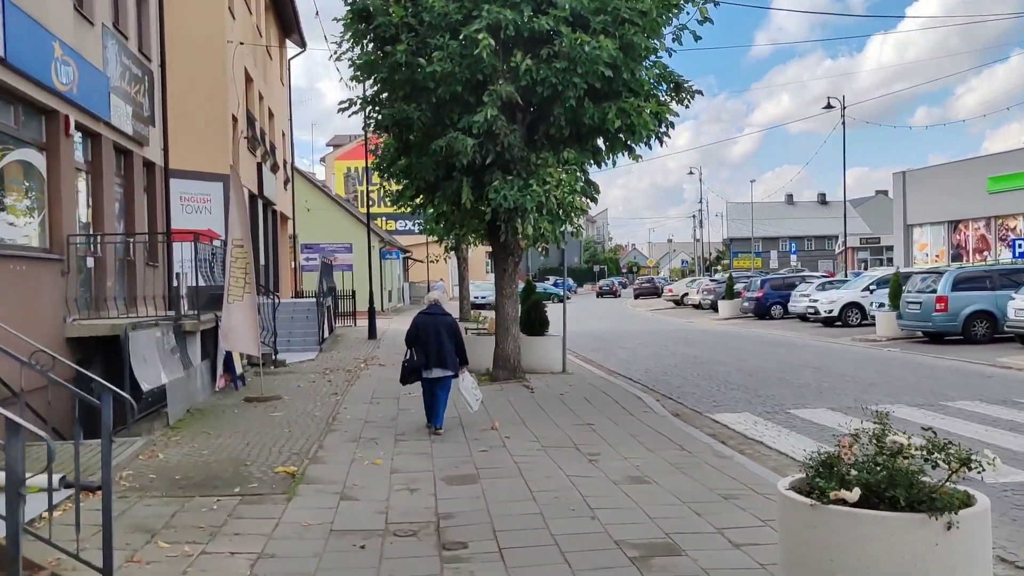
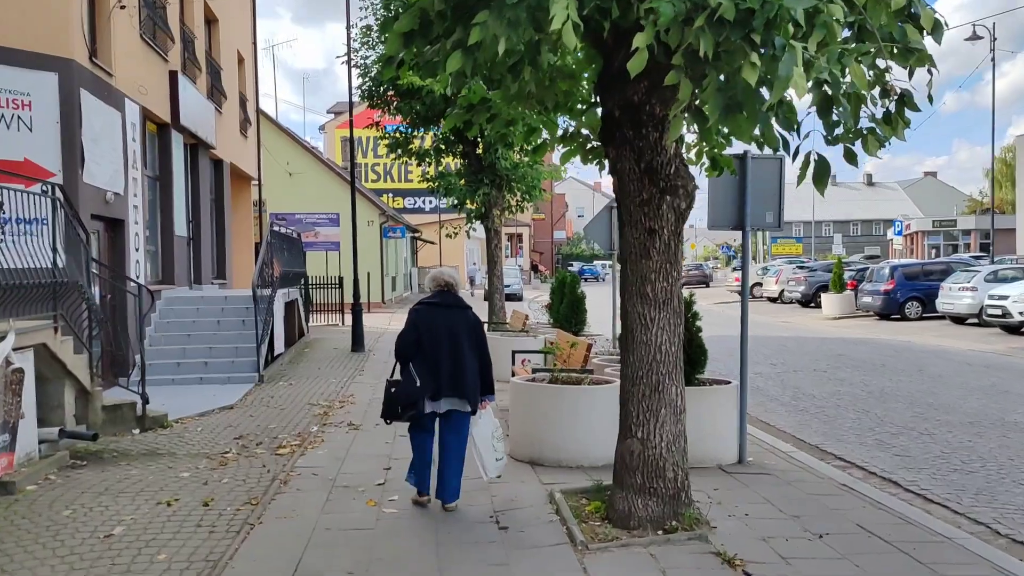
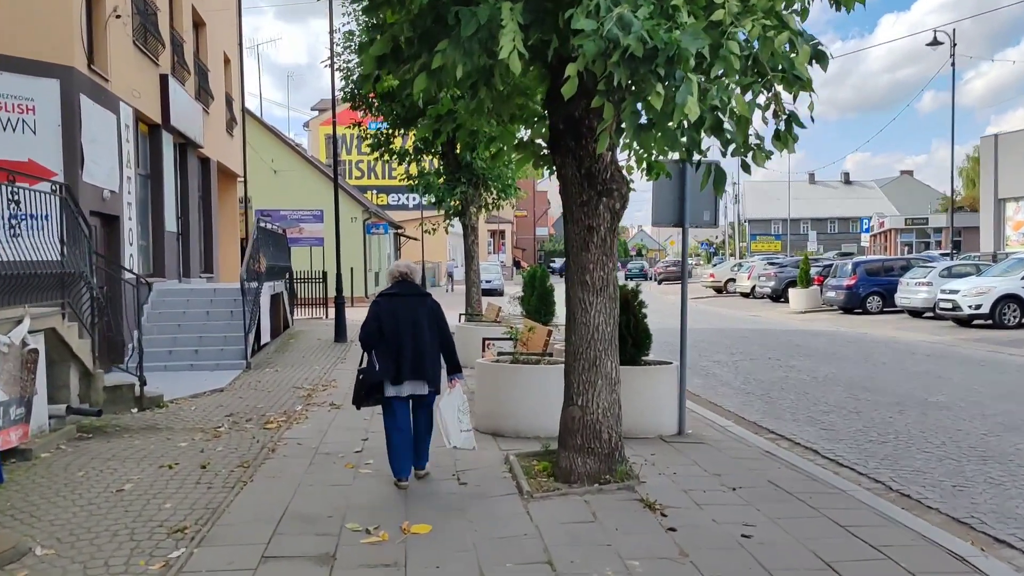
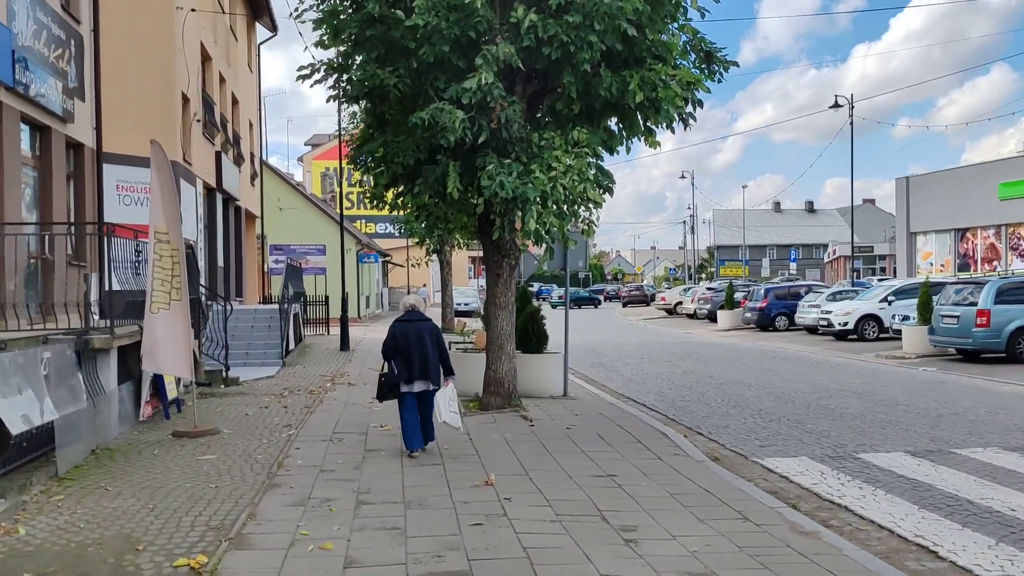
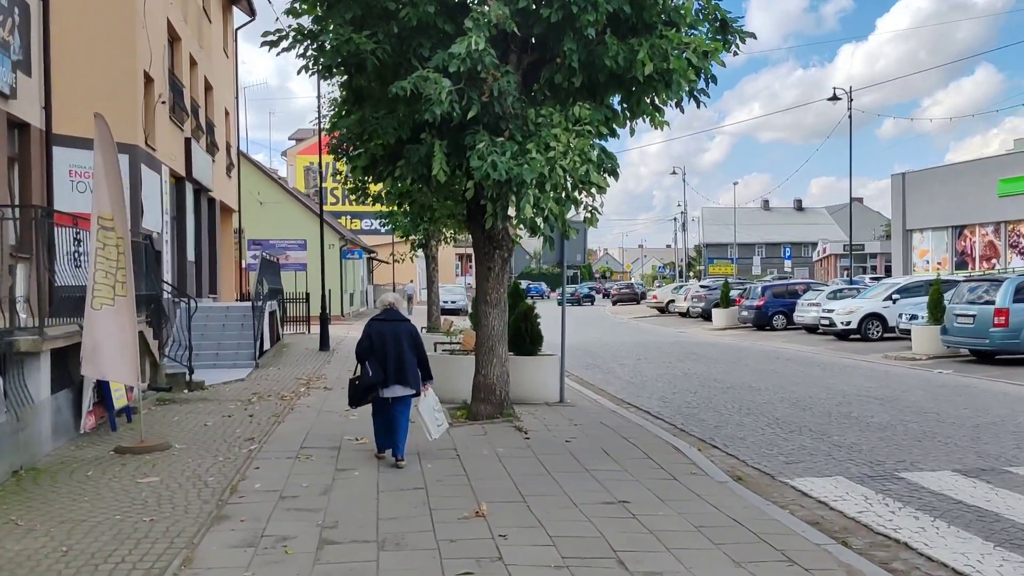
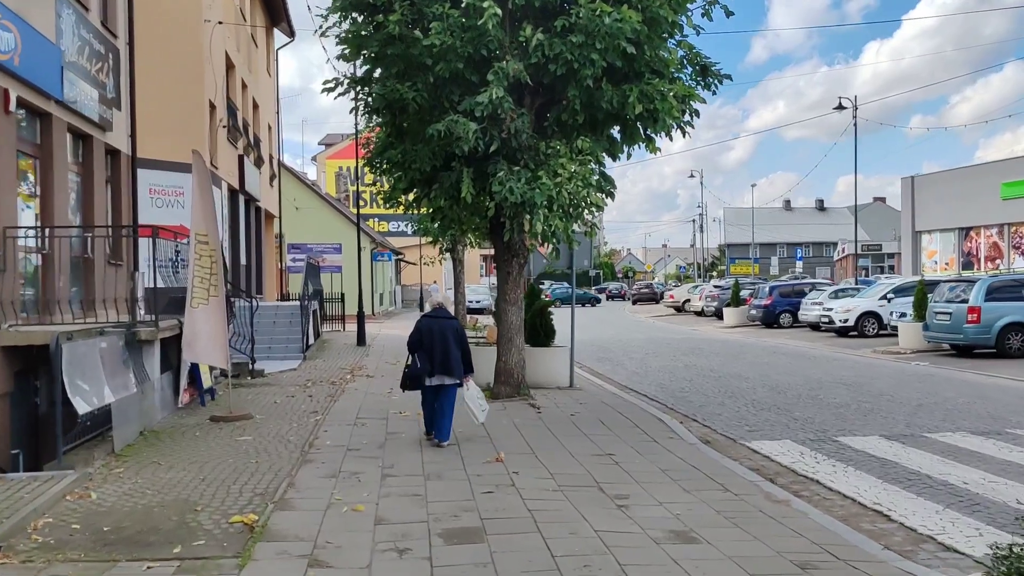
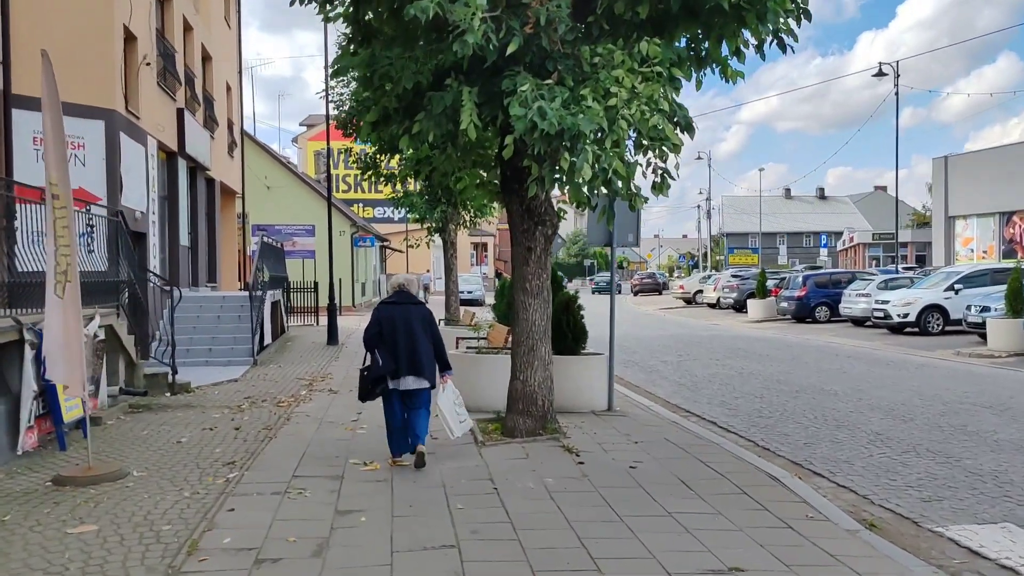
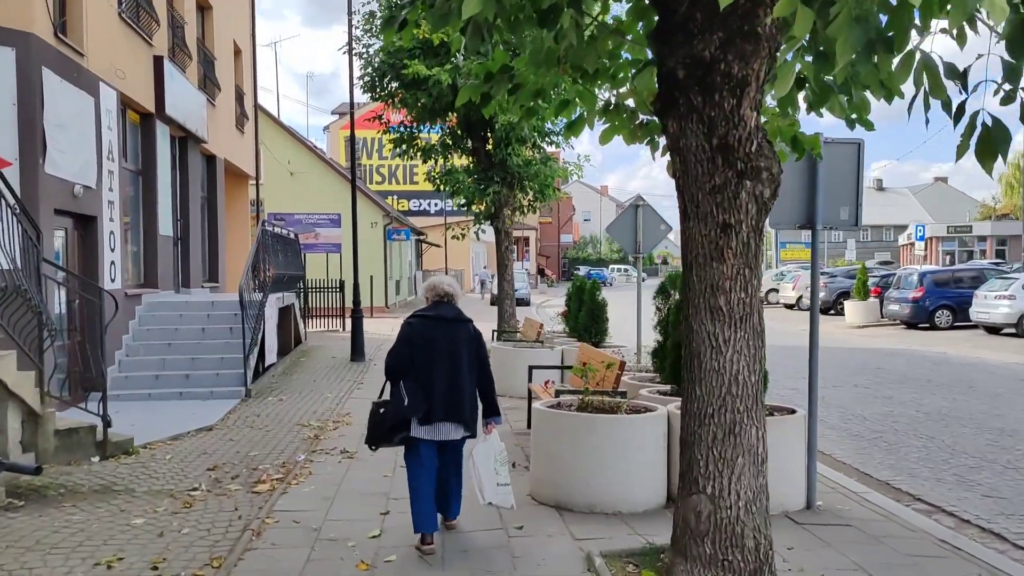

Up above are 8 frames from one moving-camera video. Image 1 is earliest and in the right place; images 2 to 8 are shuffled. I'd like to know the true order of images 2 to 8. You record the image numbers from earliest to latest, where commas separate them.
6, 4, 5, 7, 3, 2, 8
